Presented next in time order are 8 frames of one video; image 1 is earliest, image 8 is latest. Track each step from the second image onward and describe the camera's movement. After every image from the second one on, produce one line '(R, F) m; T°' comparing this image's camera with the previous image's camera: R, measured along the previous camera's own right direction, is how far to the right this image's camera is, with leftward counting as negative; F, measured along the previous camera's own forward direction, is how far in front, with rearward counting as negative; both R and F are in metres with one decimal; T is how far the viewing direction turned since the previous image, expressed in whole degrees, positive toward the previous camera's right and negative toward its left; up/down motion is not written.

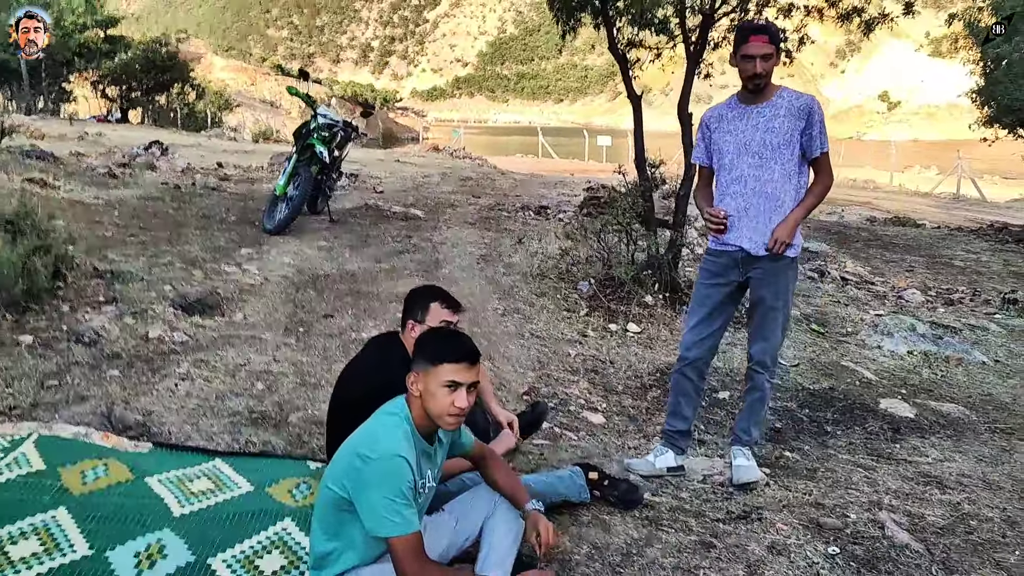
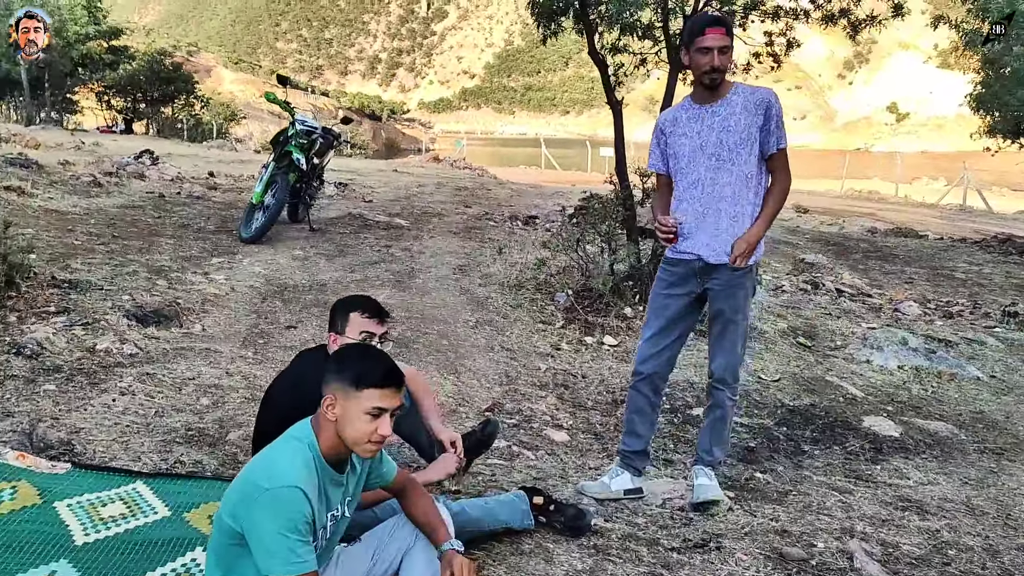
(+0.2, +0.2) m; 0°
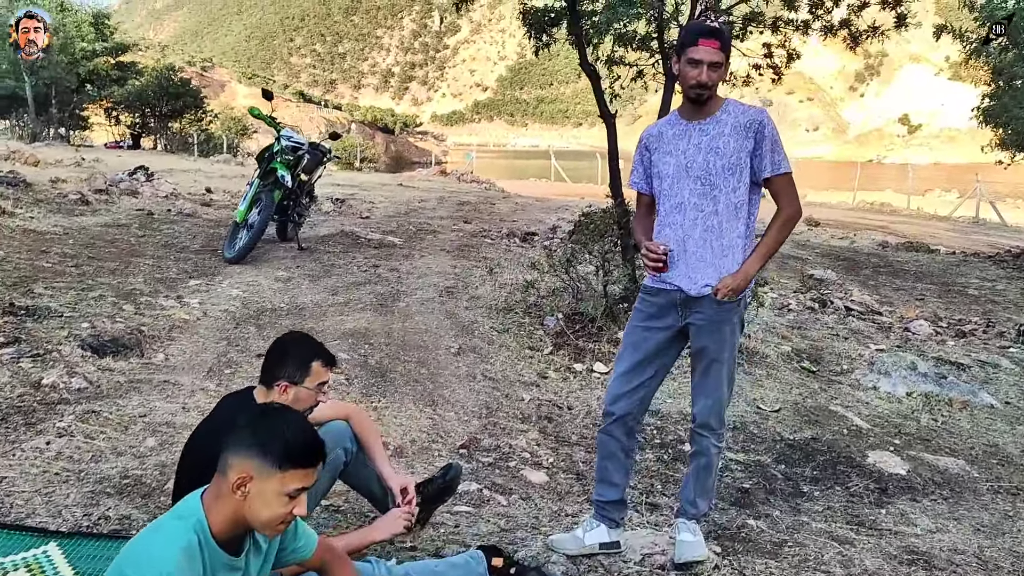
(+0.1, +0.3) m; -1°
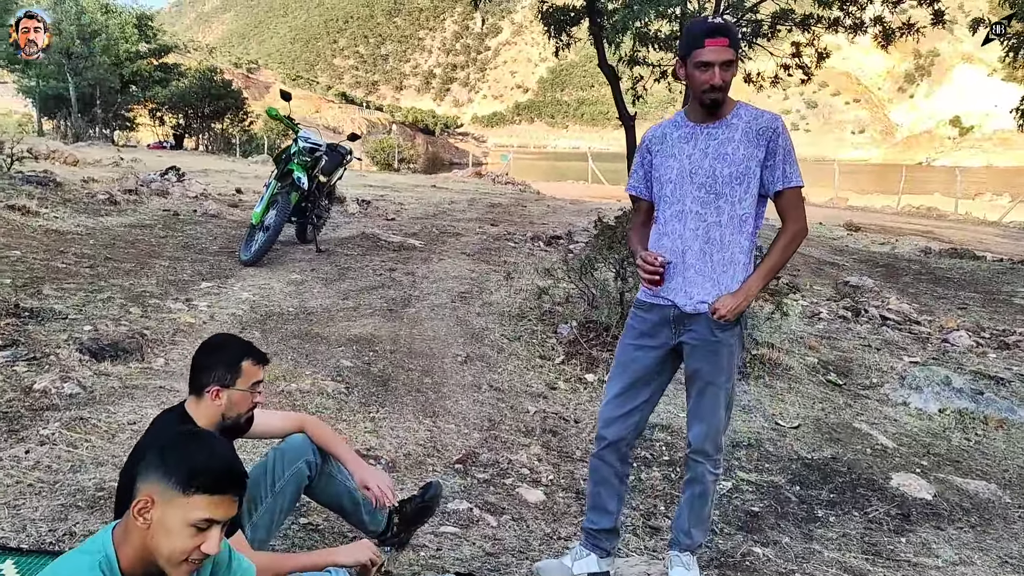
(+0.1, +0.1) m; -3°
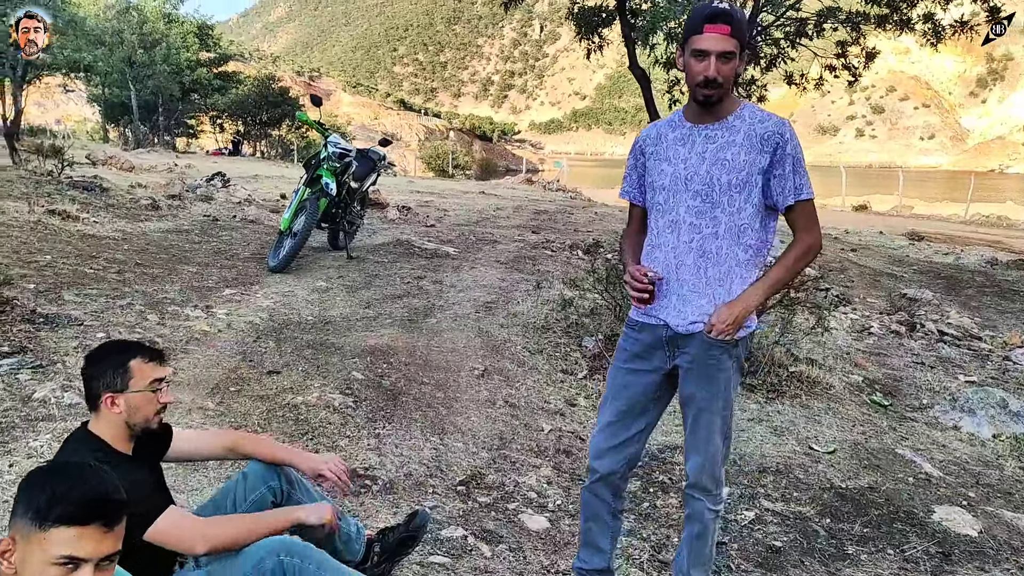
(+0.2, +0.2) m; -4°
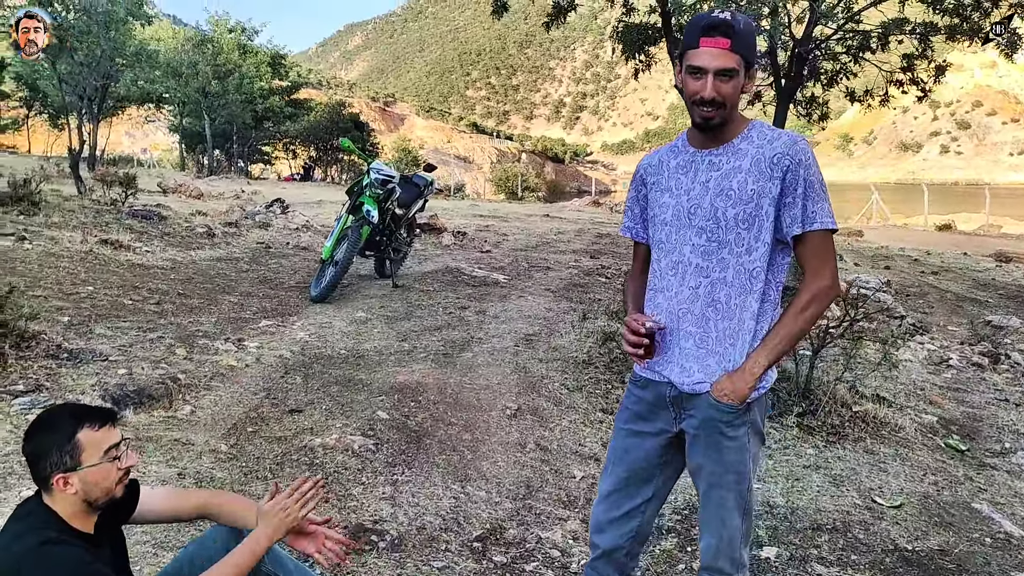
(+0.2, +0.3) m; -5°
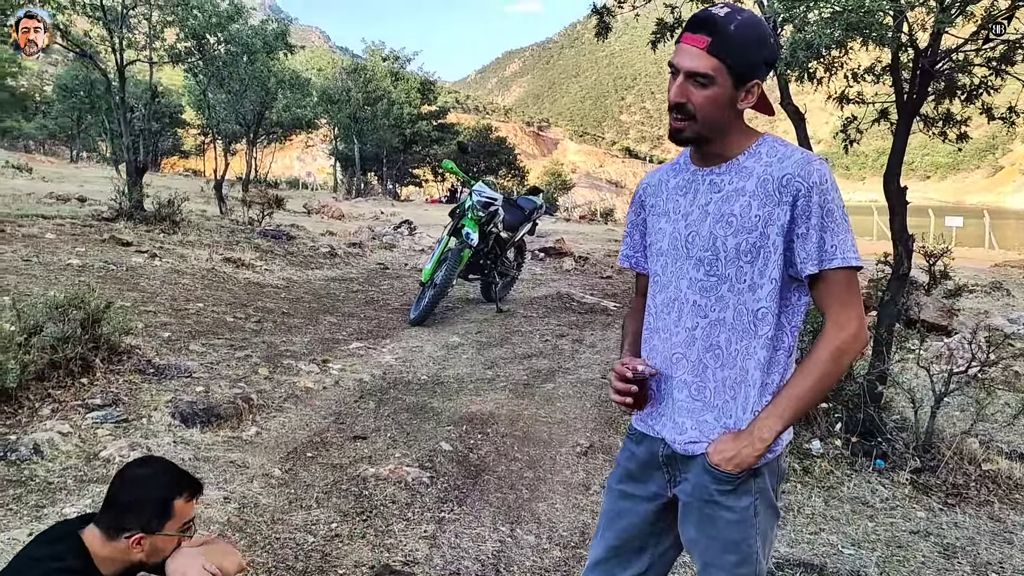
(+0.3, +0.2) m; -10°
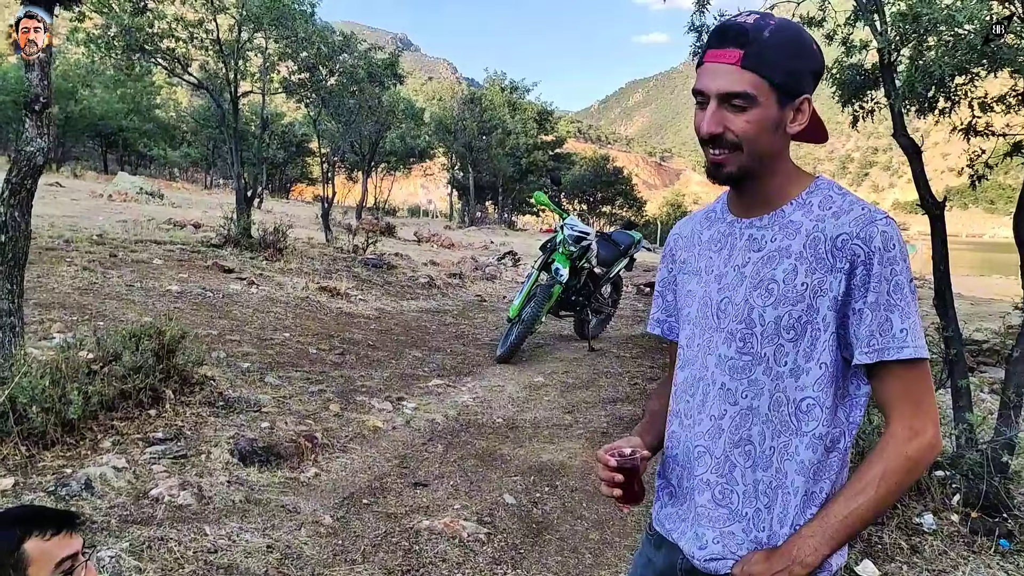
(+0.2, +0.2) m; -8°
